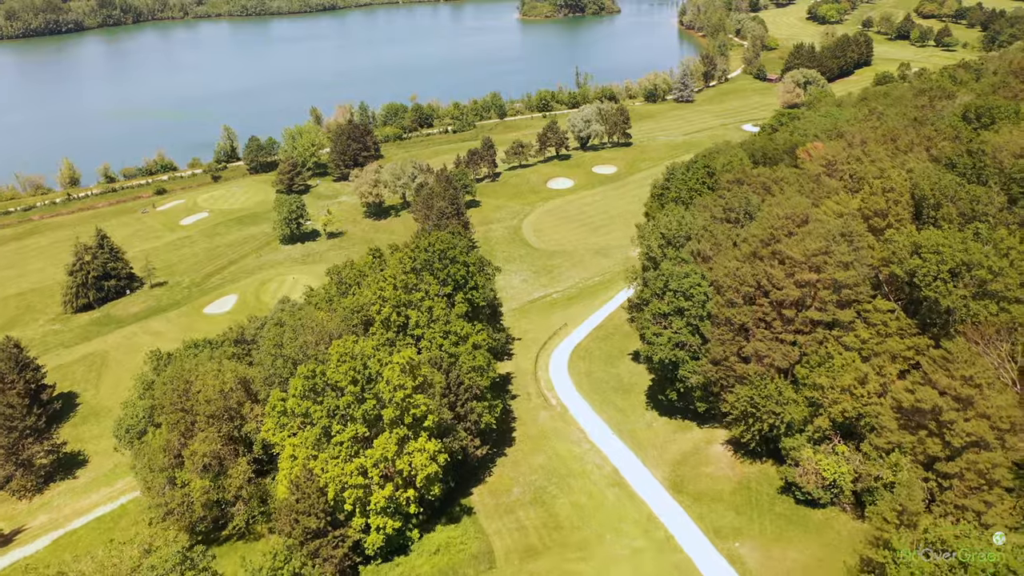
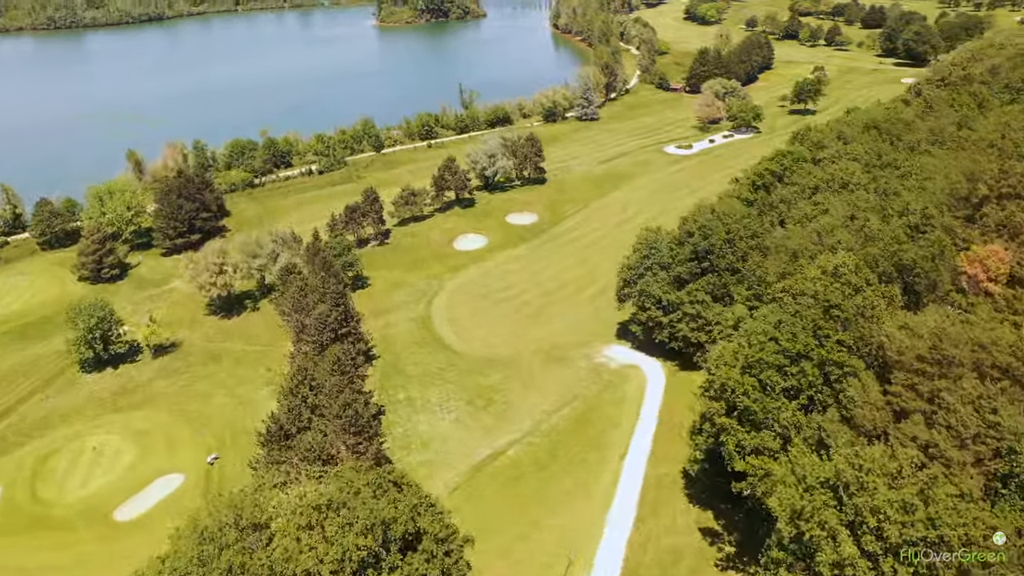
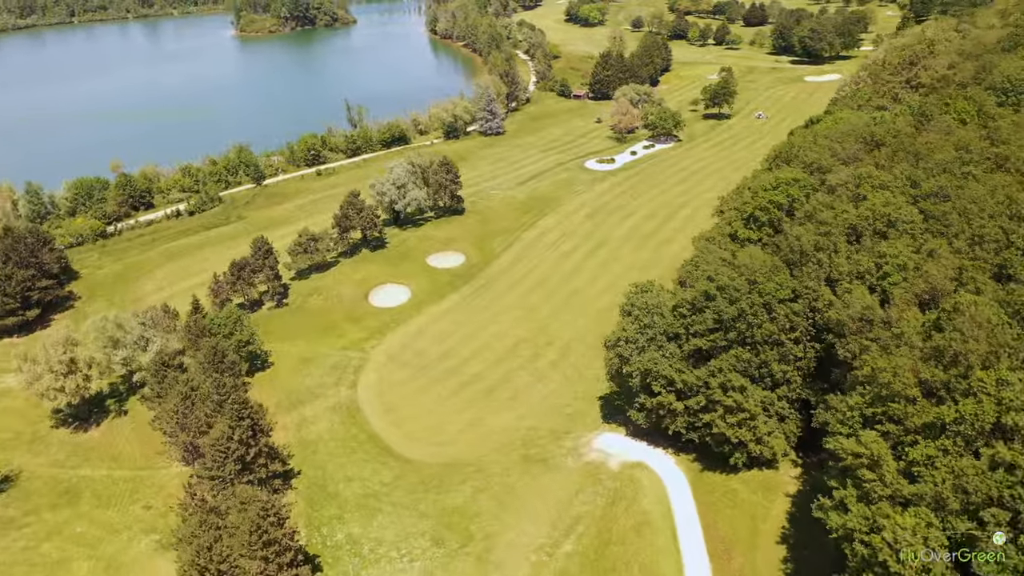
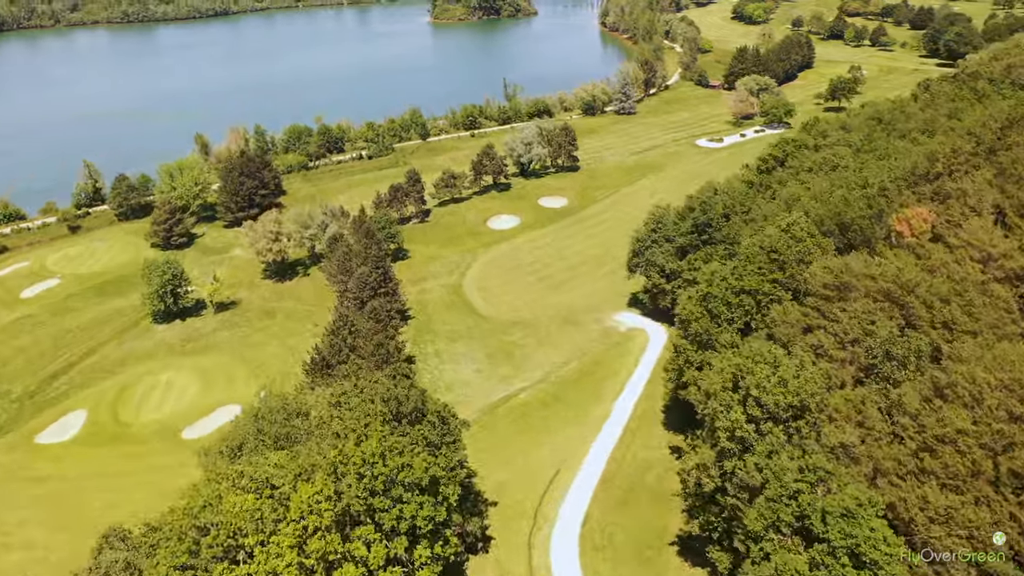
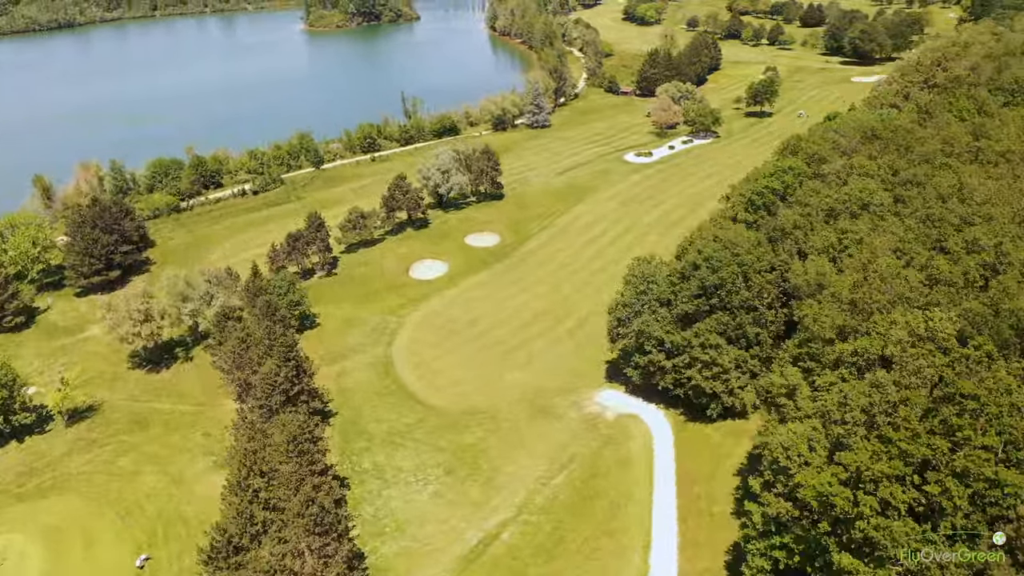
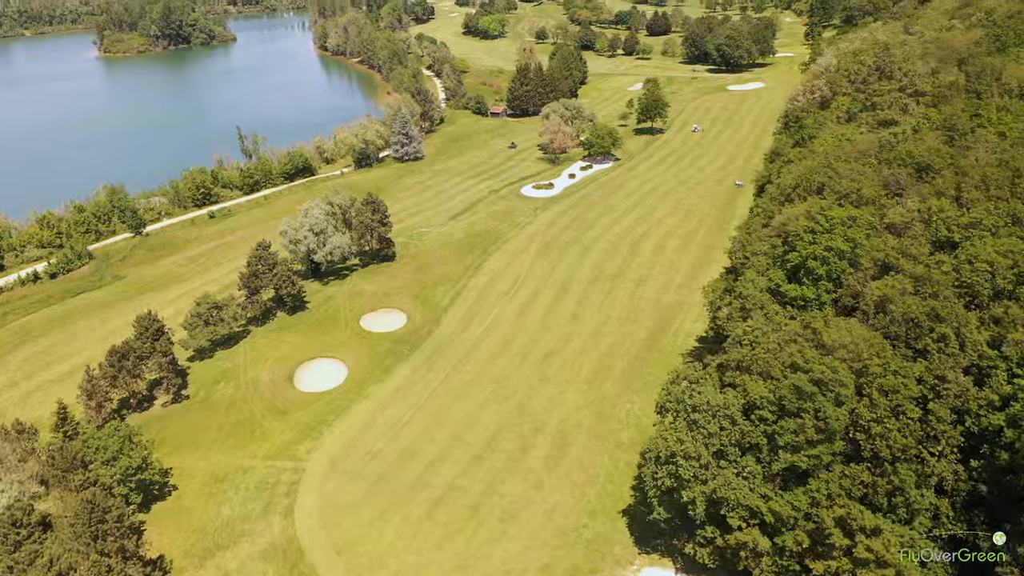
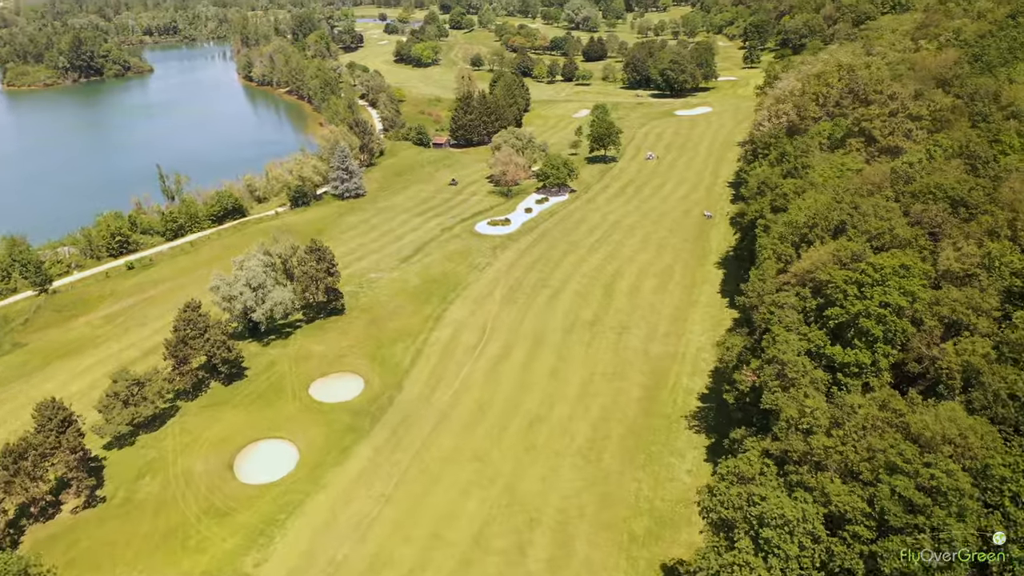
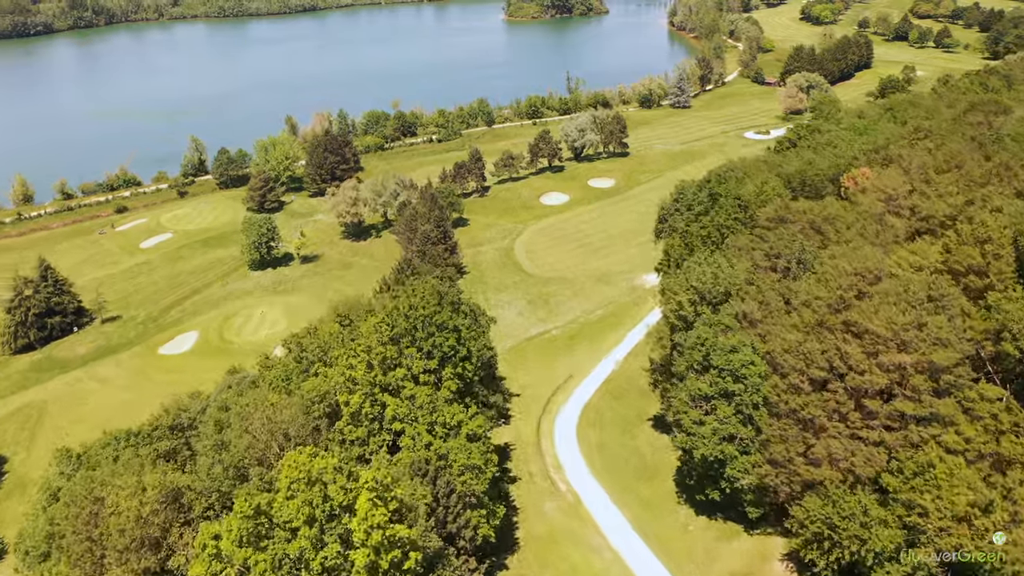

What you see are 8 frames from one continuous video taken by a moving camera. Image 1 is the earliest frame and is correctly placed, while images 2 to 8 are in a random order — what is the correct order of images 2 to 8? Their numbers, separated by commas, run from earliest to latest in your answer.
8, 4, 2, 5, 3, 6, 7
